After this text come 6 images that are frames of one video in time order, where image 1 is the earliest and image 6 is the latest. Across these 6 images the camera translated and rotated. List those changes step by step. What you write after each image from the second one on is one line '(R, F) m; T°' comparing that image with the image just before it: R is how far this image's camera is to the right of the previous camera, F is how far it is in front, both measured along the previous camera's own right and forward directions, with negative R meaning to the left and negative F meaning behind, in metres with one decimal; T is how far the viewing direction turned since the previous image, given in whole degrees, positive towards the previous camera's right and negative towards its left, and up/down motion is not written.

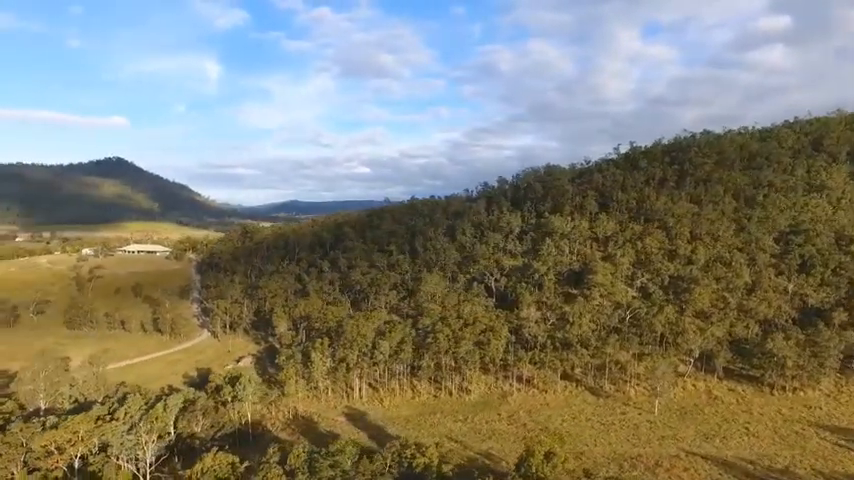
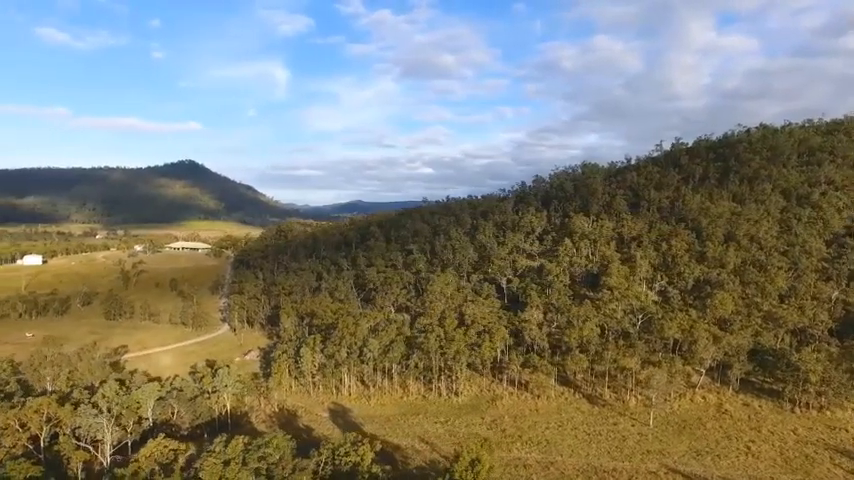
(+7.8, +1.1) m; -7°
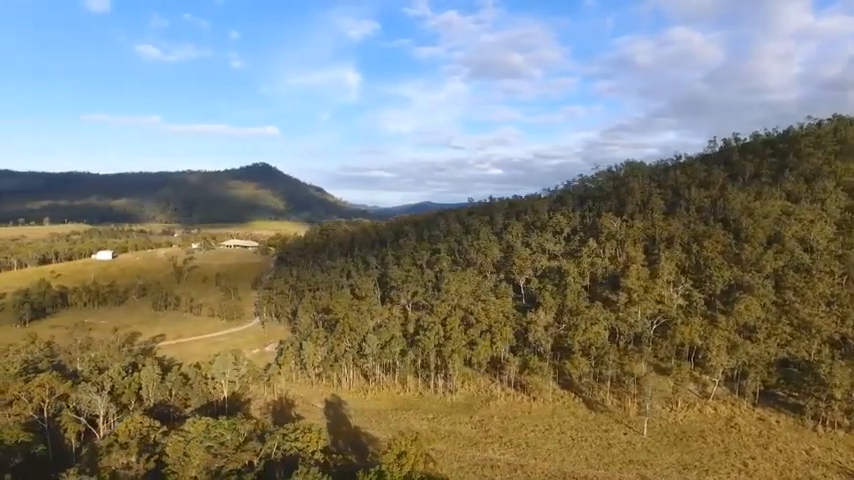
(+7.8, +0.1) m; -8°
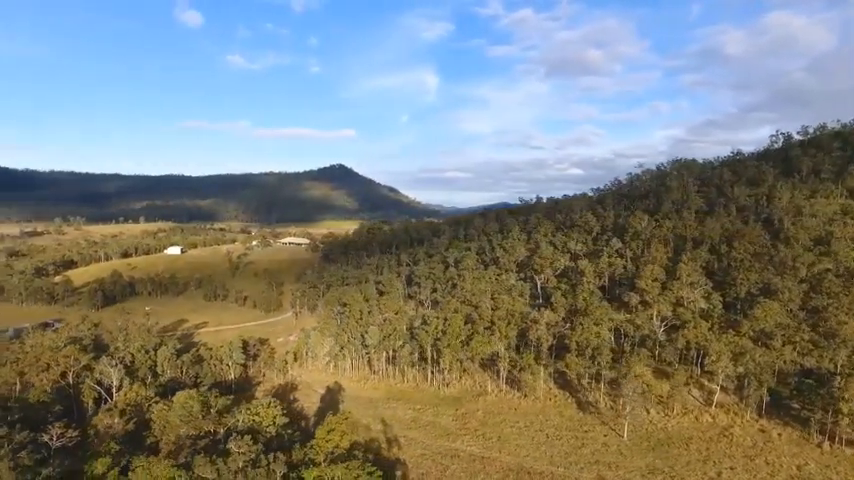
(+9.0, -1.3) m; -8°
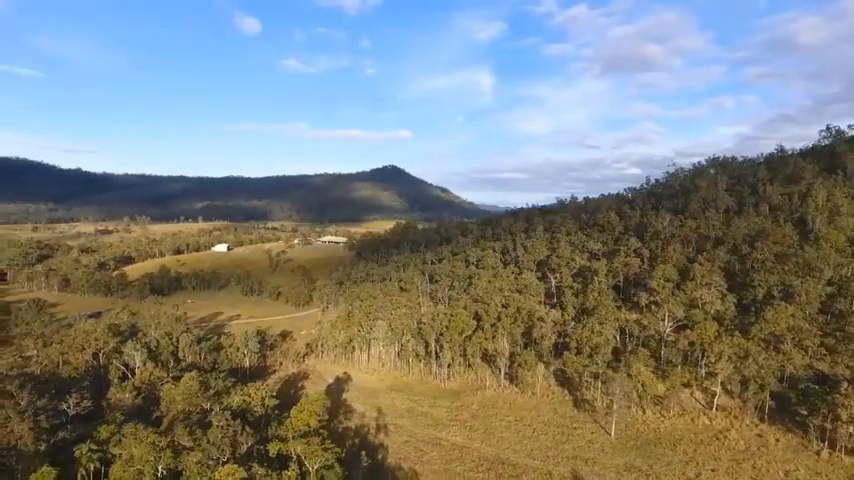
(+5.9, -1.7) m; -6°
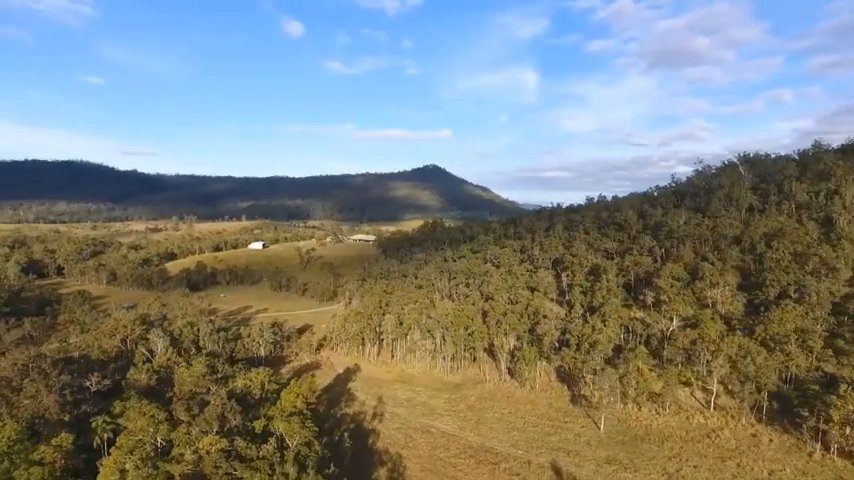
(+4.5, -1.9) m; -5°
